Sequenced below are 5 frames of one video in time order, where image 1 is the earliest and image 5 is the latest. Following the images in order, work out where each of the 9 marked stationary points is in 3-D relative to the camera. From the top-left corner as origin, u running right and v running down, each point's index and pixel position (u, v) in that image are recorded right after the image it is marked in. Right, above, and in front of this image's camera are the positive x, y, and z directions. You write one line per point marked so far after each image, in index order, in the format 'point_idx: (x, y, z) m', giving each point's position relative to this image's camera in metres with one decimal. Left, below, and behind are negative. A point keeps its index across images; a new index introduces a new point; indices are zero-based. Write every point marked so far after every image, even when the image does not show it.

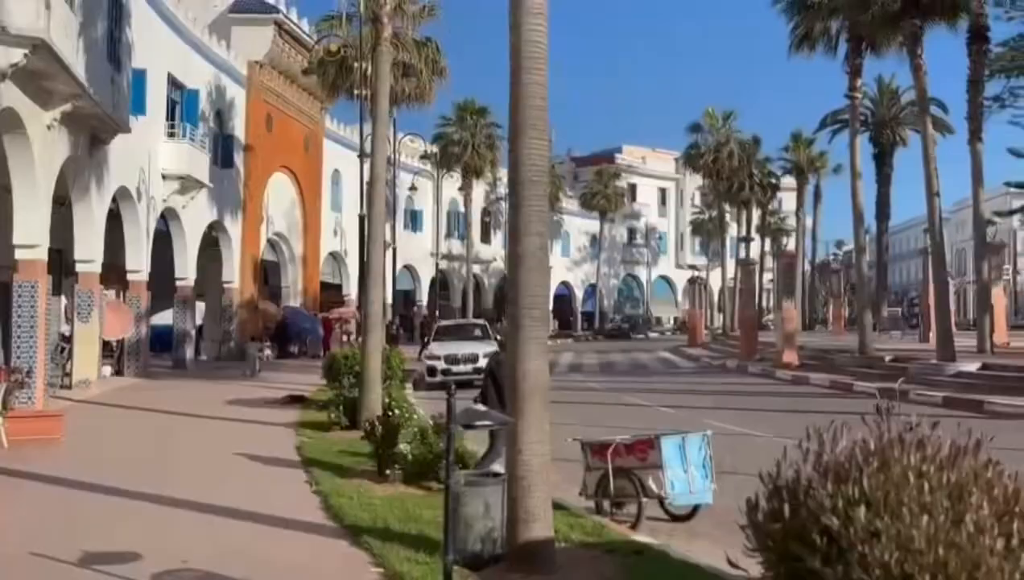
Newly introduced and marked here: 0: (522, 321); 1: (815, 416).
0: (+0.1, -0.2, +8.2) m
1: (+6.5, -2.7, +19.6) m
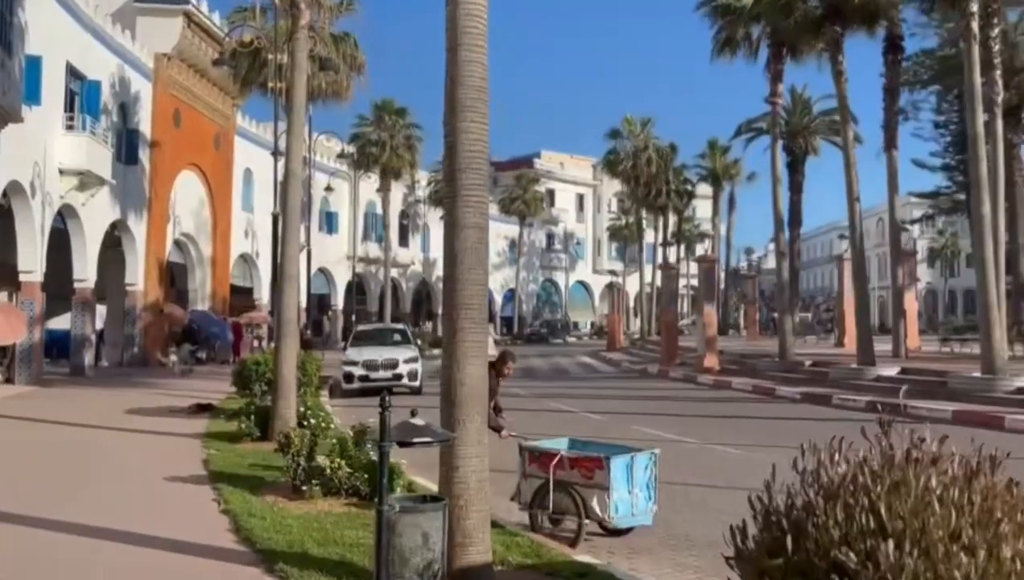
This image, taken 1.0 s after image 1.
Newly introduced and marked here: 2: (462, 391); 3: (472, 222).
0: (-0.4, -0.2, +7.4) m
1: (+4.9, -2.8, +19.4) m
2: (-0.4, -0.8, +7.4) m
3: (-0.3, +0.6, +7.5) m
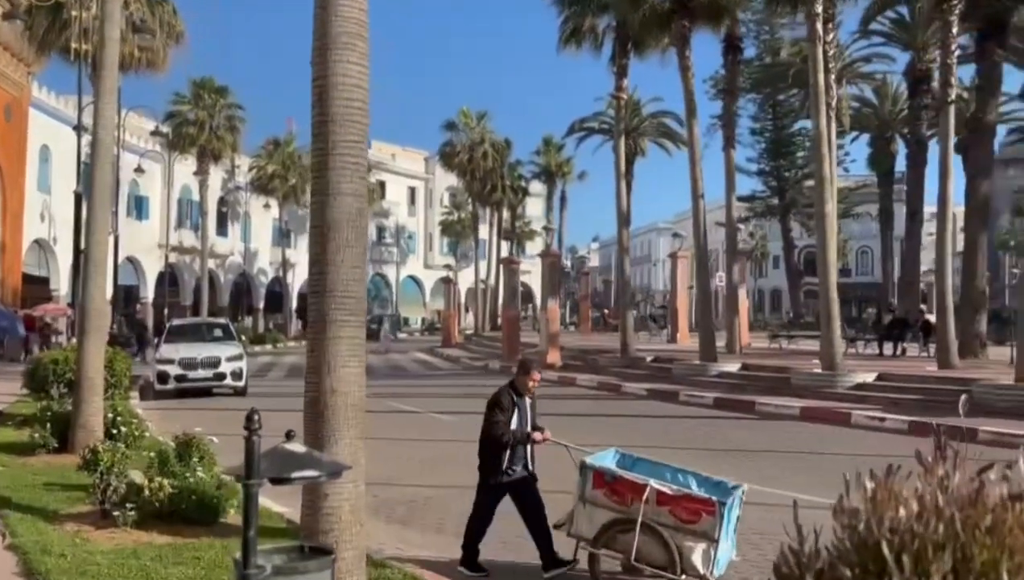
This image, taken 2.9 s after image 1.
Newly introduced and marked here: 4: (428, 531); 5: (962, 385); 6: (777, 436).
0: (-1.2, -0.1, +5.9) m
1: (+1.7, -2.7, +18.7) m
2: (-1.2, -0.7, +5.9) m
3: (-1.1, +0.7, +6.0) m
4: (-0.9, -2.7, +10.1) m
5: (+9.0, -1.9, +18.2) m
6: (+4.7, -2.6, +16.3) m
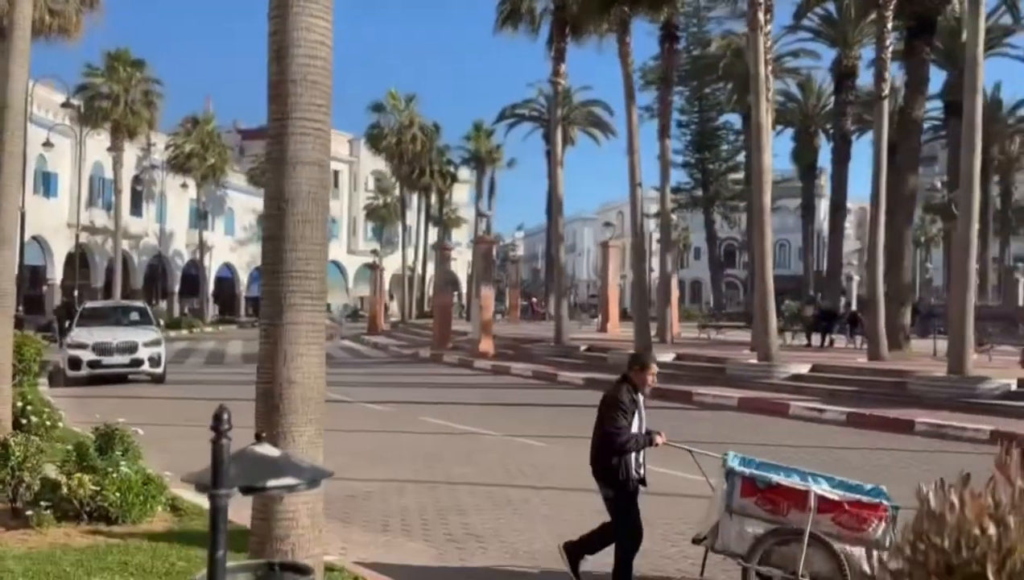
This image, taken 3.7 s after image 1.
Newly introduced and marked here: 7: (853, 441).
0: (-1.3, 0.0, +5.3) m
1: (+0.5, -2.4, +18.3) m
2: (-1.3, -0.6, +5.3) m
3: (-1.2, +0.8, +5.4) m
4: (-1.4, -2.5, +9.6) m
5: (+7.7, -1.7, +18.4) m
6: (+3.6, -2.4, +16.2) m
7: (+5.5, -2.4, +14.7) m
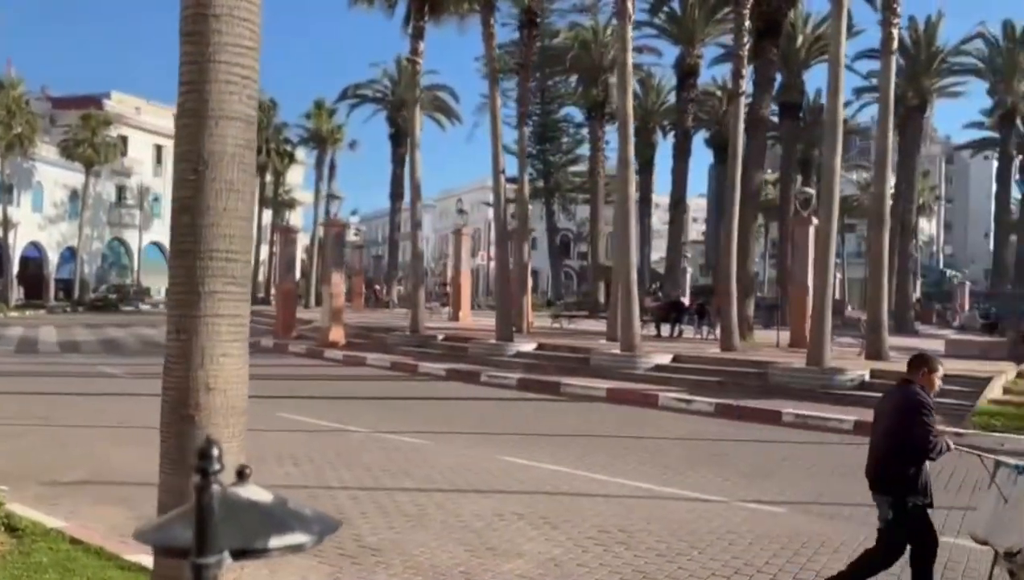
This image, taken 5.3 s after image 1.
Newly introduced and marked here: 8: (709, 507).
0: (-1.5, +0.1, +4.3) m
1: (-2.1, -2.2, +17.4) m
2: (-1.4, -0.5, +4.3) m
3: (-1.3, +0.9, +4.4) m
4: (-2.4, -2.4, +8.5) m
5: (+5.0, -1.6, +18.8) m
6: (+1.4, -2.2, +15.9) m
7: (+3.5, -2.3, +14.8) m
8: (+2.2, -2.4, +10.2) m
